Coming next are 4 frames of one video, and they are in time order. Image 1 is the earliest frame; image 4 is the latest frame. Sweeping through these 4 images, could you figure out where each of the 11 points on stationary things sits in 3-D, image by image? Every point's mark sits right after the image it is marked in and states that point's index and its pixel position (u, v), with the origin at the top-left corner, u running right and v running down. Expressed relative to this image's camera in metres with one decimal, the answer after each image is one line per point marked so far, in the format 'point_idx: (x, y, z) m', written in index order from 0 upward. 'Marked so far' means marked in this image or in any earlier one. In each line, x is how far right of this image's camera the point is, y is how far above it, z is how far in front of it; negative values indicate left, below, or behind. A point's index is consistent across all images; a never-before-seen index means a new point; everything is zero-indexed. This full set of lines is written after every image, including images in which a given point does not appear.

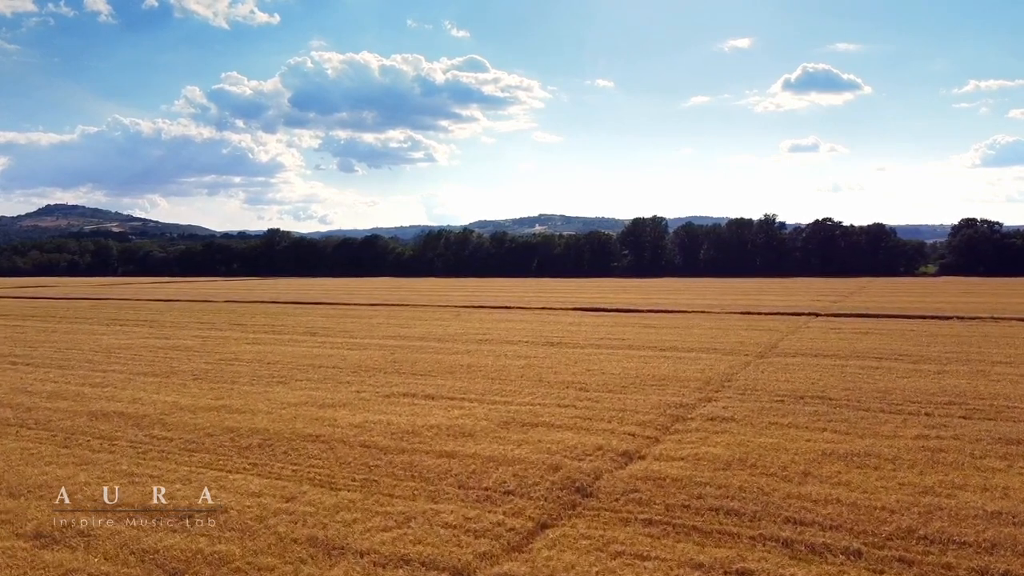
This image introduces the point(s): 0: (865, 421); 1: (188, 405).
0: (+6.3, -2.4, +11.7) m
1: (-6.8, -2.5, +13.8) m
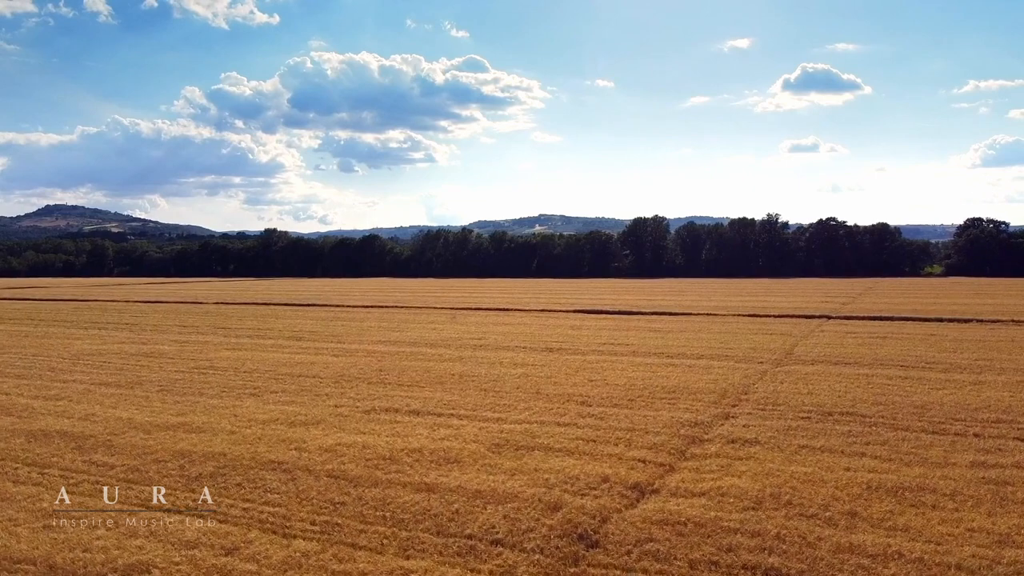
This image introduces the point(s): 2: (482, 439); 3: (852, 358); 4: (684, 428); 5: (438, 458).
0: (+6.2, -2.4, +10.2) m
1: (-6.9, -2.5, +12.3) m
2: (-0.5, -2.5, +10.8) m
3: (+9.8, -2.0, +19.0) m
4: (+3.0, -2.4, +11.3) m
5: (-1.1, -2.5, +9.7) m
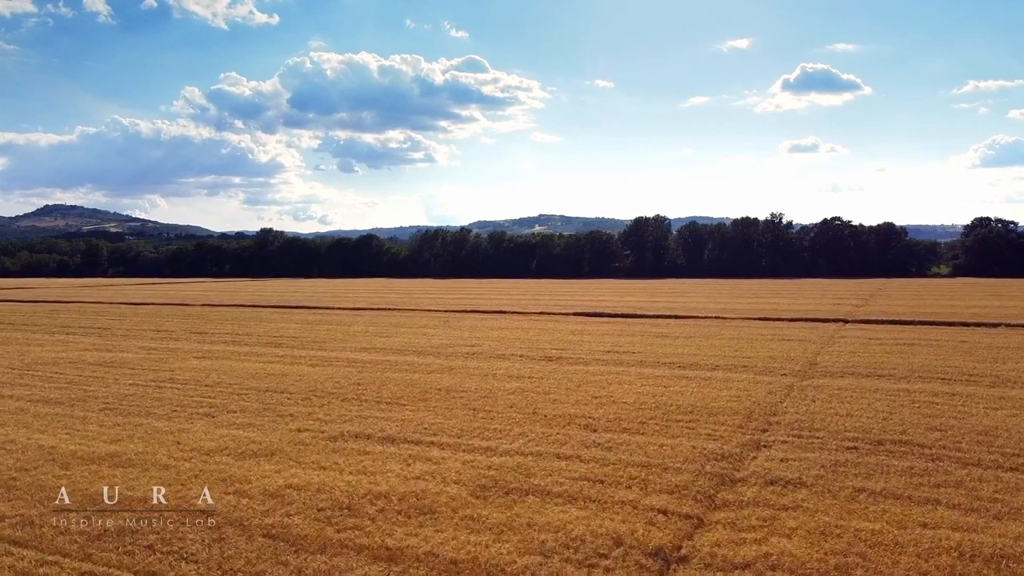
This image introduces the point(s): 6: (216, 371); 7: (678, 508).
0: (+6.0, -2.5, +8.3) m
1: (-7.1, -2.6, +10.4) m
2: (-0.6, -2.6, +8.8) m
3: (+9.7, -2.1, +17.1) m
4: (+2.8, -2.5, +9.3) m
5: (-1.2, -2.6, +7.8) m
6: (-8.3, -2.3, +18.4) m
7: (+1.9, -2.6, +7.7) m
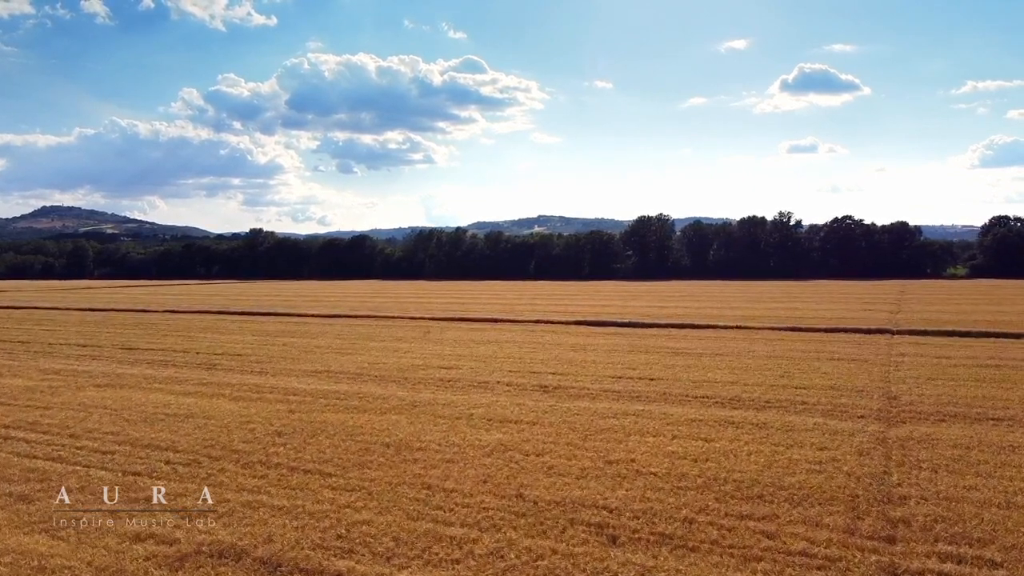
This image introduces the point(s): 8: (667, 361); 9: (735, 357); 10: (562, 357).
0: (+5.7, -2.7, +3.9) m
1: (-7.4, -2.8, +6.0) m
2: (-1.0, -2.8, +4.4) m
3: (+9.3, -2.3, +12.7) m
4: (+2.5, -2.7, +4.9) m
5: (-1.6, -2.8, +3.4) m
6: (-8.7, -2.5, +14.0) m
7: (+1.6, -2.8, +3.3) m
8: (+4.5, -2.1, +19.3) m
9: (+6.8, -2.0, +20.1) m
10: (+1.6, -2.1, +20.1) m
